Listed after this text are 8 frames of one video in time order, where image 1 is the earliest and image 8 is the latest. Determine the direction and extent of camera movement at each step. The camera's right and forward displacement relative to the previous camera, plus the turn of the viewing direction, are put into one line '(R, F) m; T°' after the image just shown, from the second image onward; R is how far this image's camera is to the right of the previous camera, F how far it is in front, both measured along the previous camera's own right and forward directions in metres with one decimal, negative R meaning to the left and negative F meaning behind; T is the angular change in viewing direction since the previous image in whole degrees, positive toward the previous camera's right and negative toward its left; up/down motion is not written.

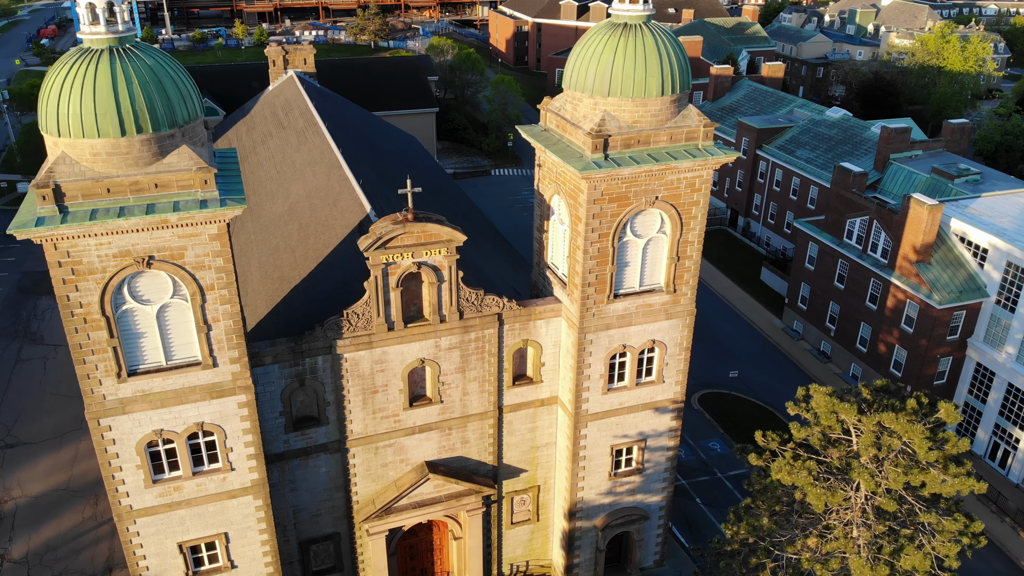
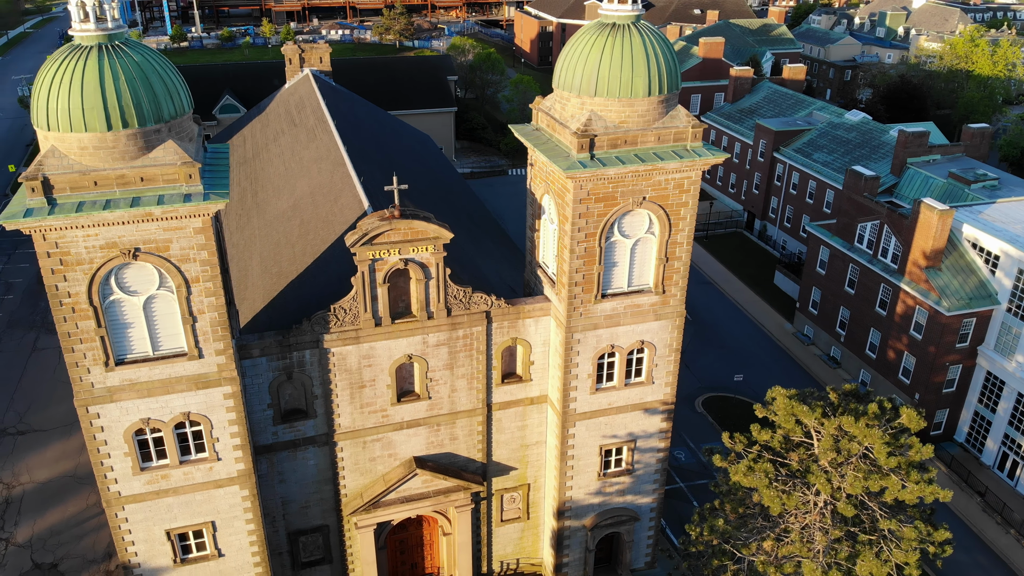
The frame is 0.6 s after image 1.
(+1.4, -0.1) m; -2°
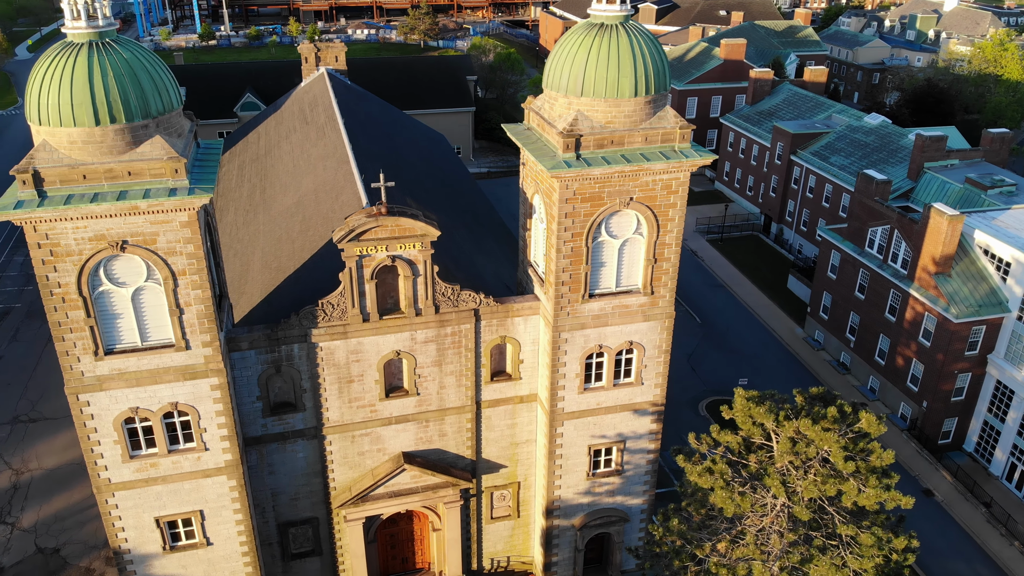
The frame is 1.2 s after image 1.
(+1.4, -0.1) m; -2°
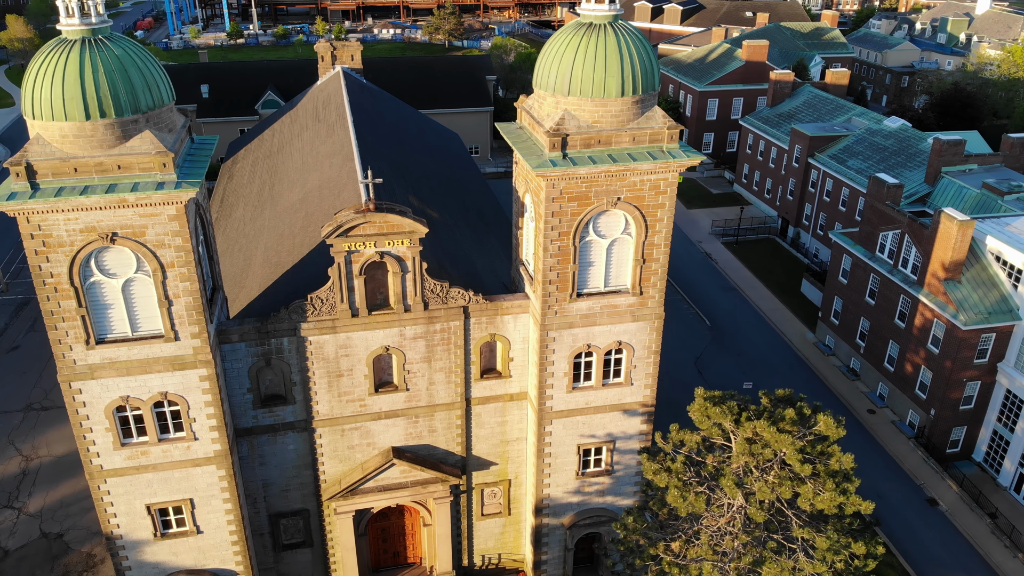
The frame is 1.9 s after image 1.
(+1.4, -0.1) m; -2°
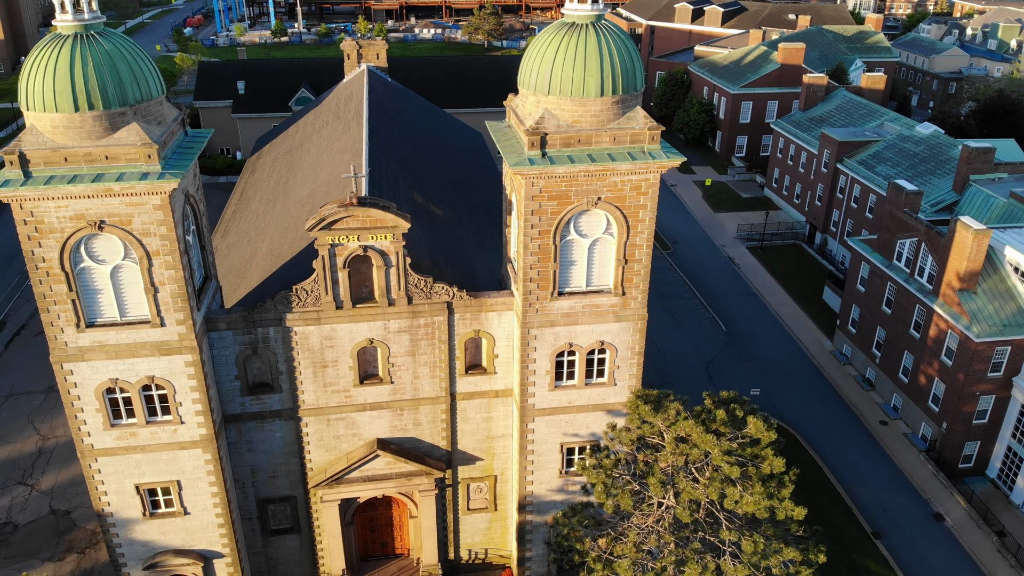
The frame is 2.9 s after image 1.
(+2.1, -0.2) m; -3°
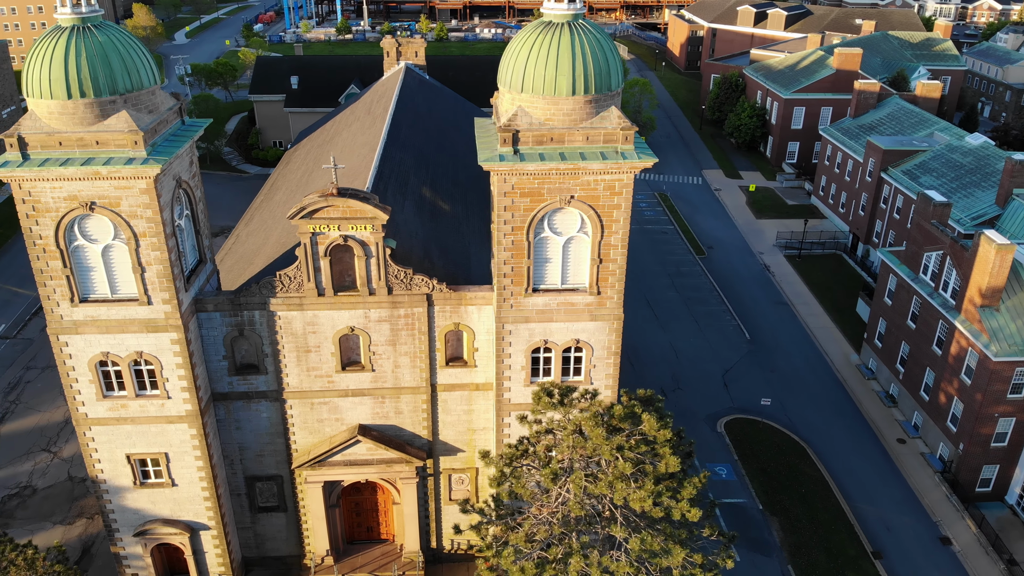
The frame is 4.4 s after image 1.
(+3.2, -0.2) m; -5°
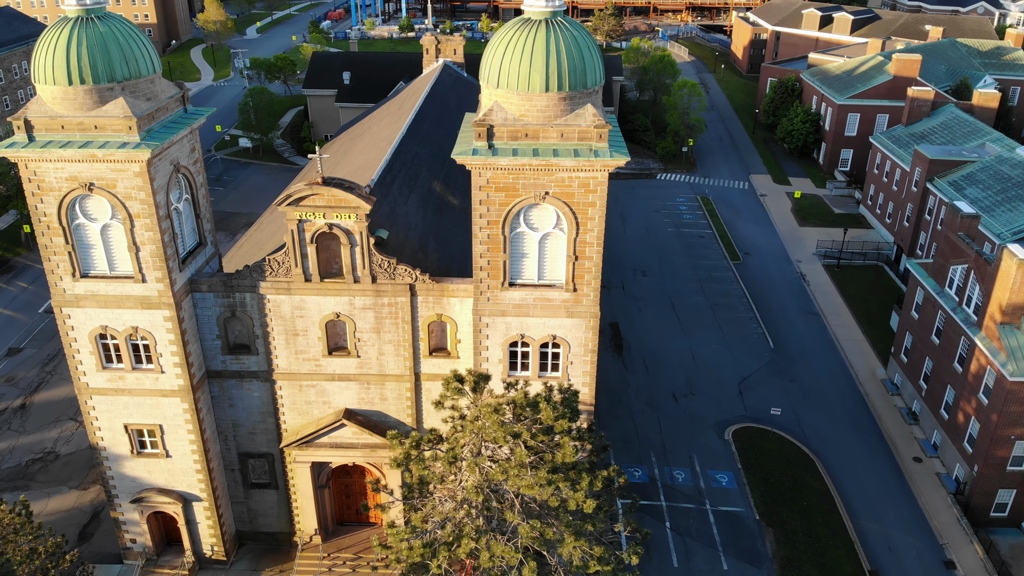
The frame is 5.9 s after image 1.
(+3.1, -0.2) m; -5°
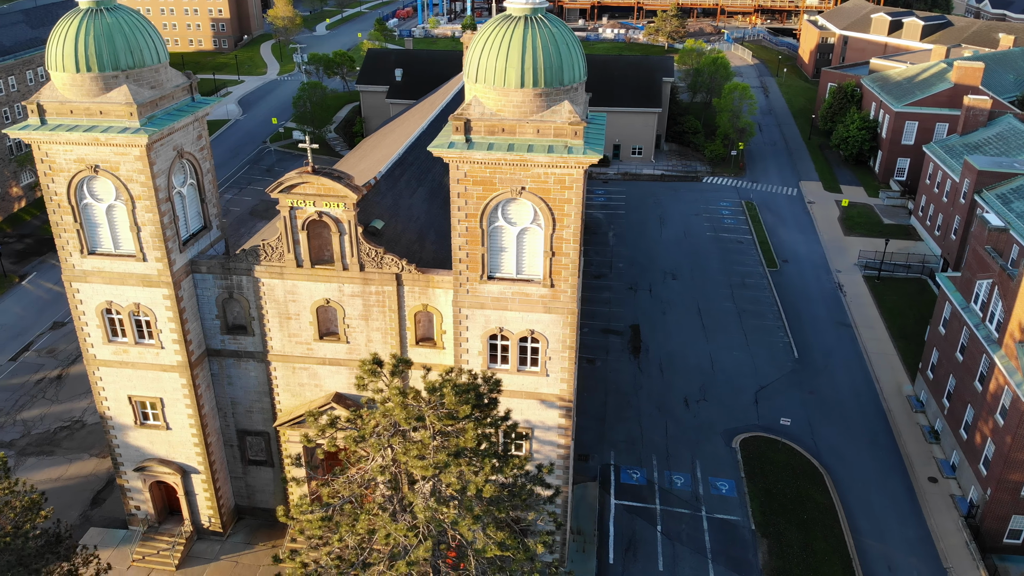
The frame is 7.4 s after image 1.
(+3.1, -0.2) m; -5°
